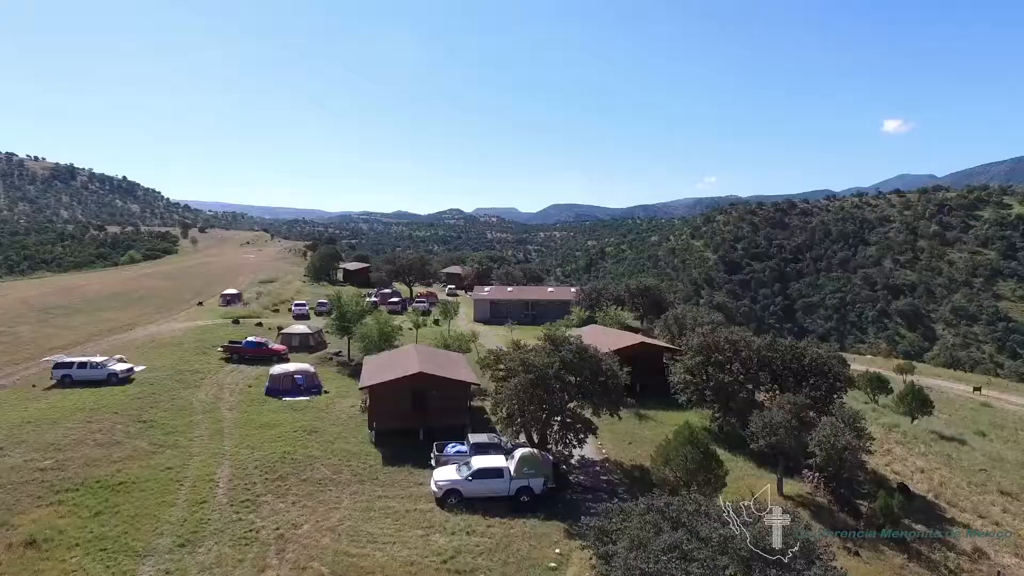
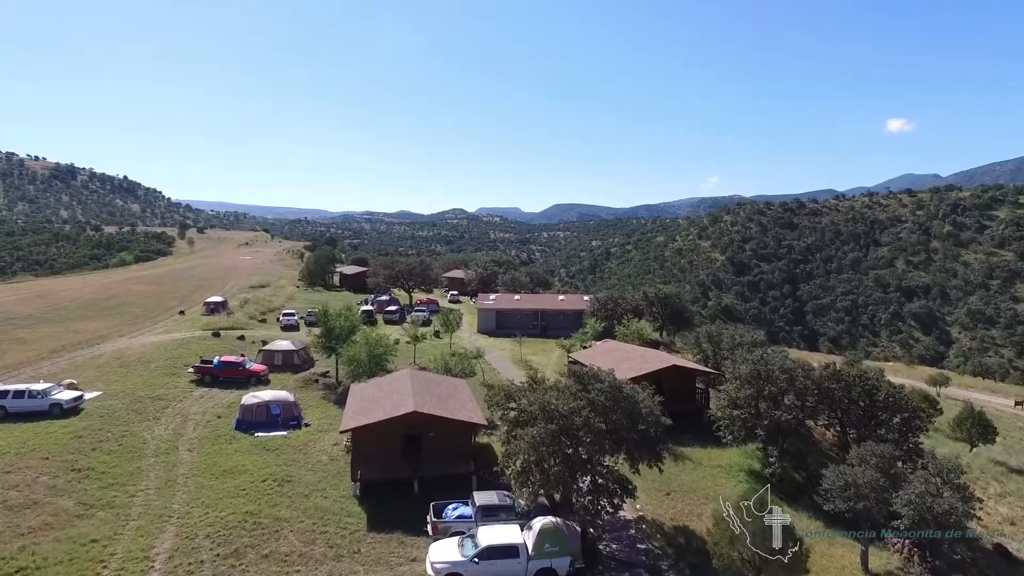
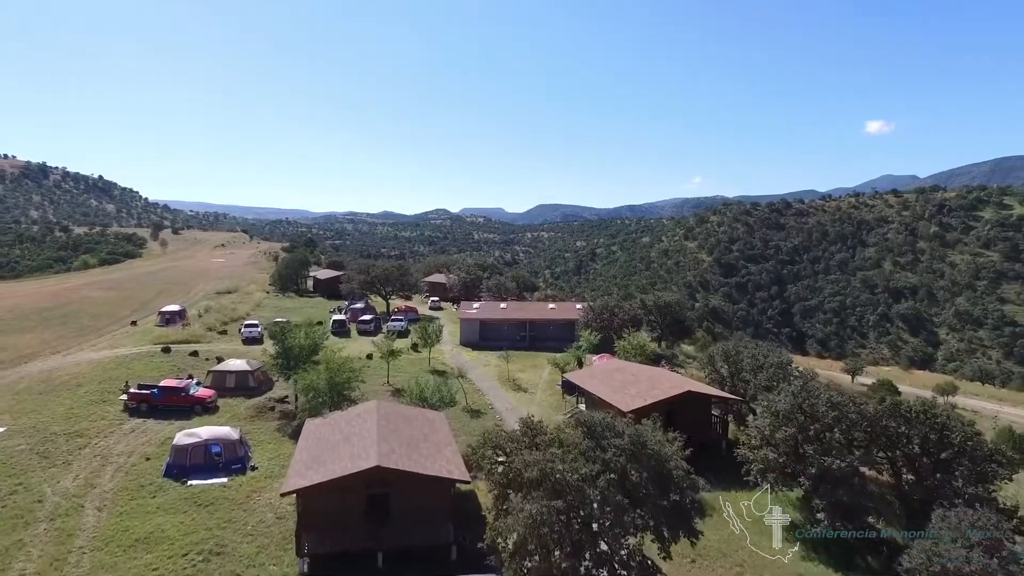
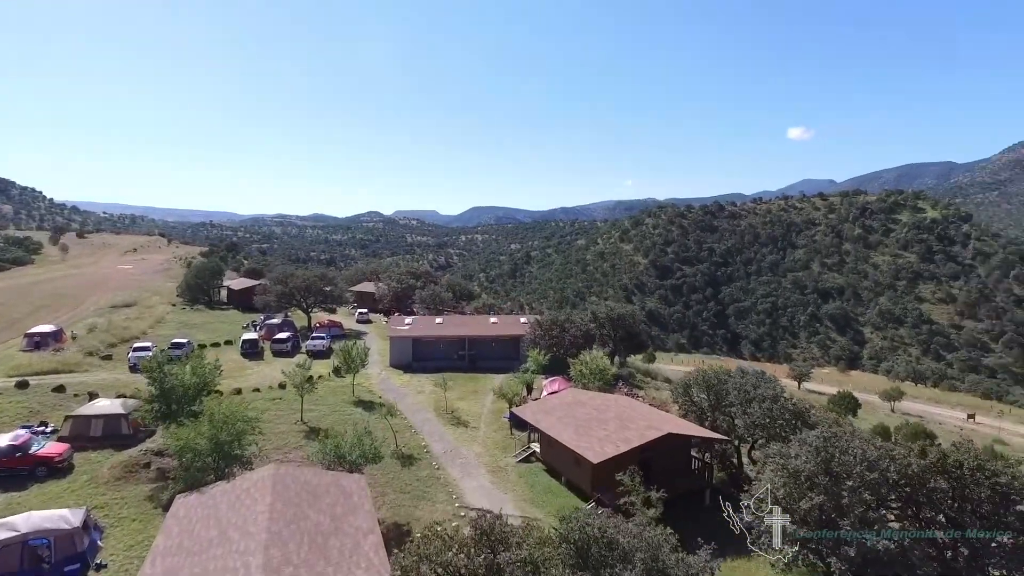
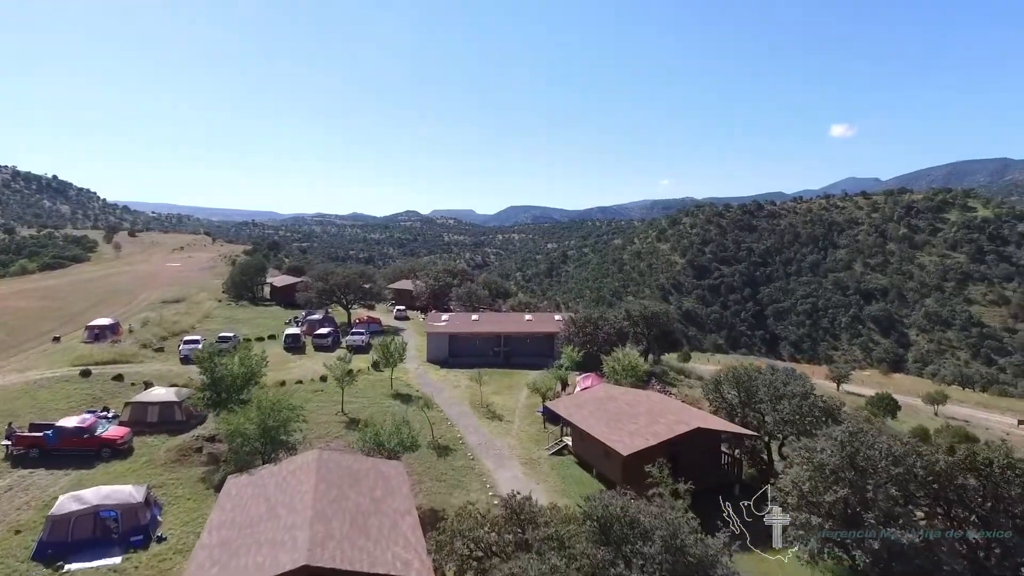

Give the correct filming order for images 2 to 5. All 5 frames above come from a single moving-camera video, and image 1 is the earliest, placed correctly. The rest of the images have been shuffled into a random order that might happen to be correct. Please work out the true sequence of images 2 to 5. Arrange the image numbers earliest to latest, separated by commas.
2, 3, 5, 4
